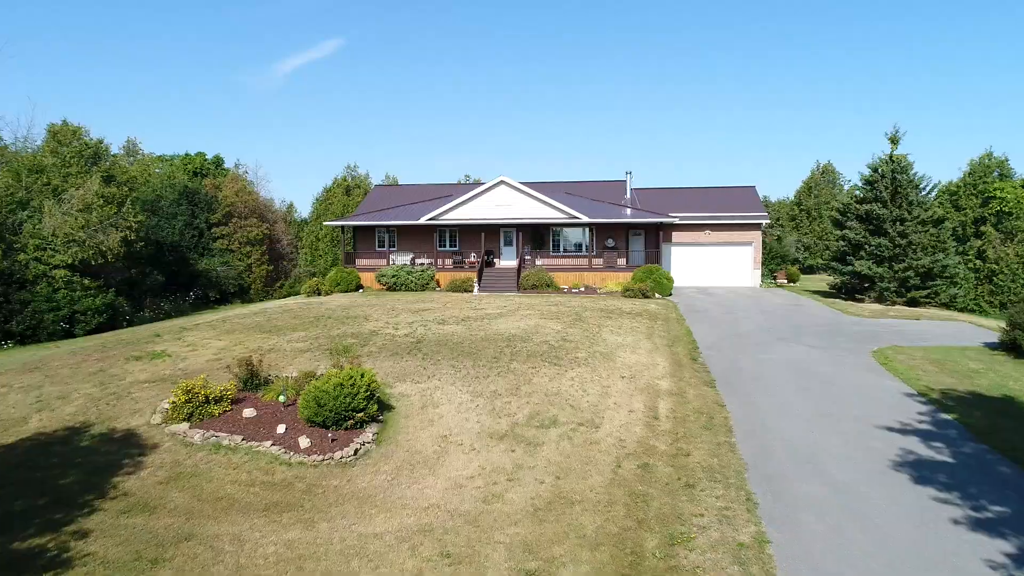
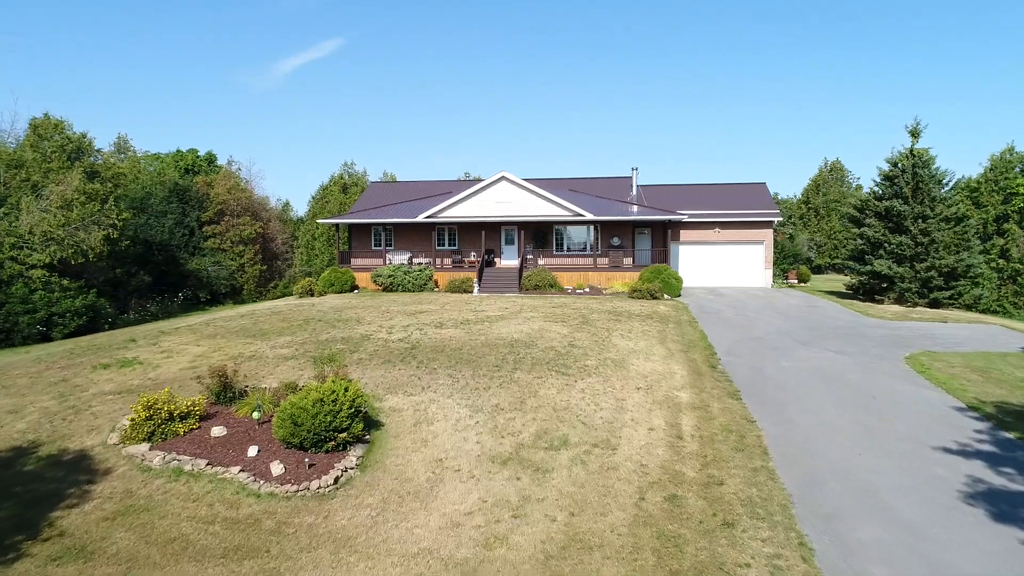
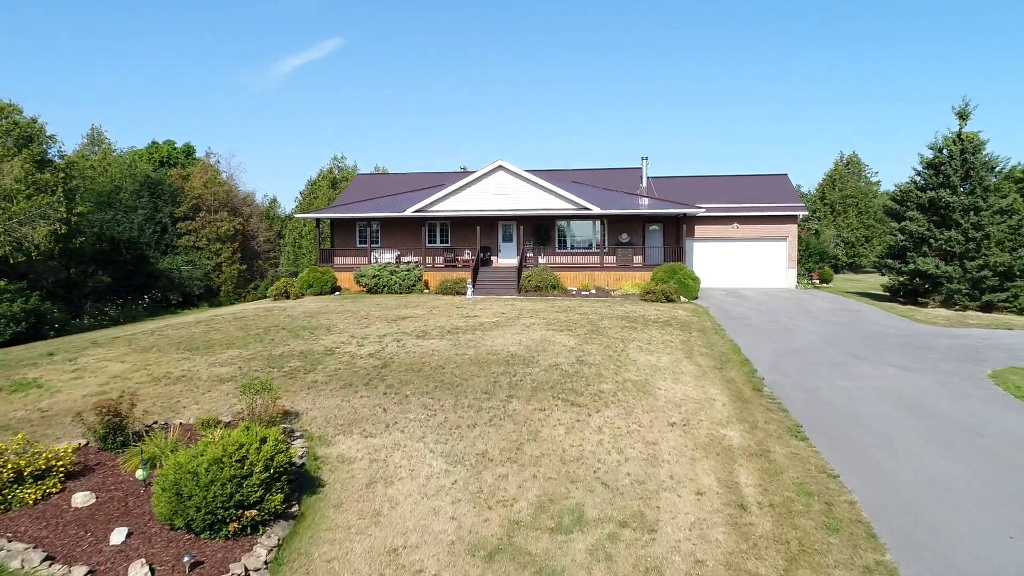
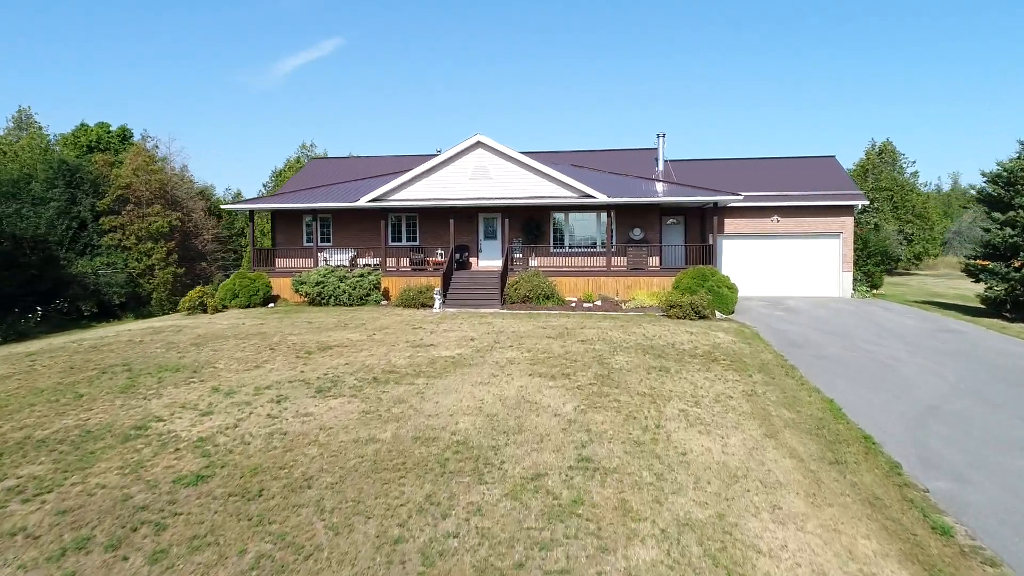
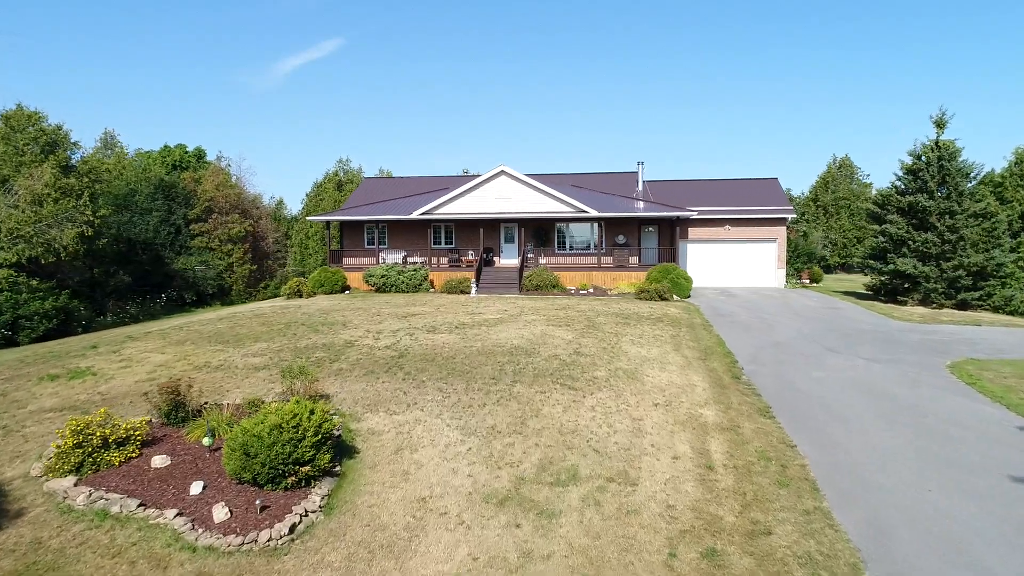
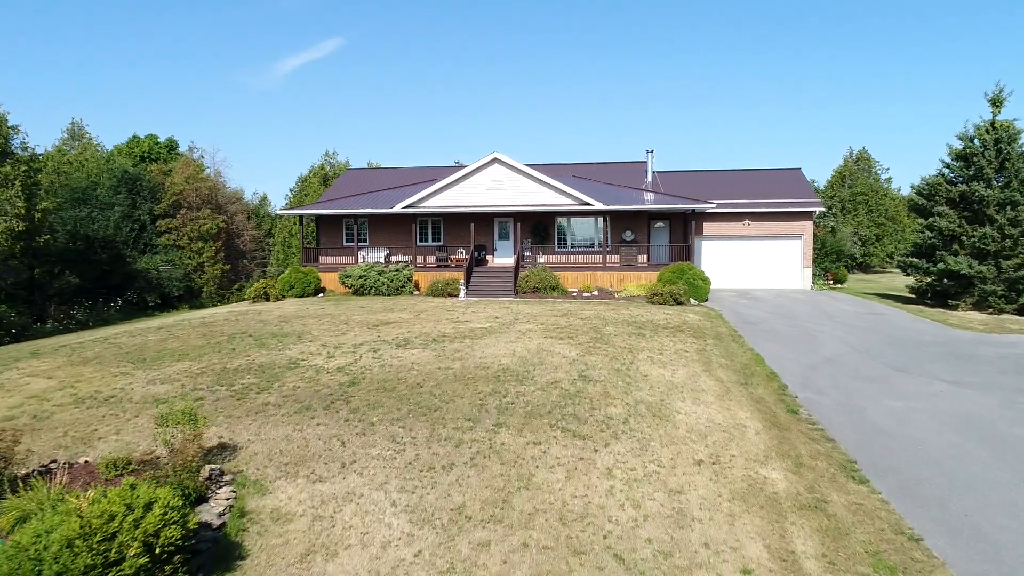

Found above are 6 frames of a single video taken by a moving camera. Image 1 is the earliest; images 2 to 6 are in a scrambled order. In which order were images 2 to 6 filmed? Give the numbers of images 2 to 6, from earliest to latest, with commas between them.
2, 5, 3, 6, 4
